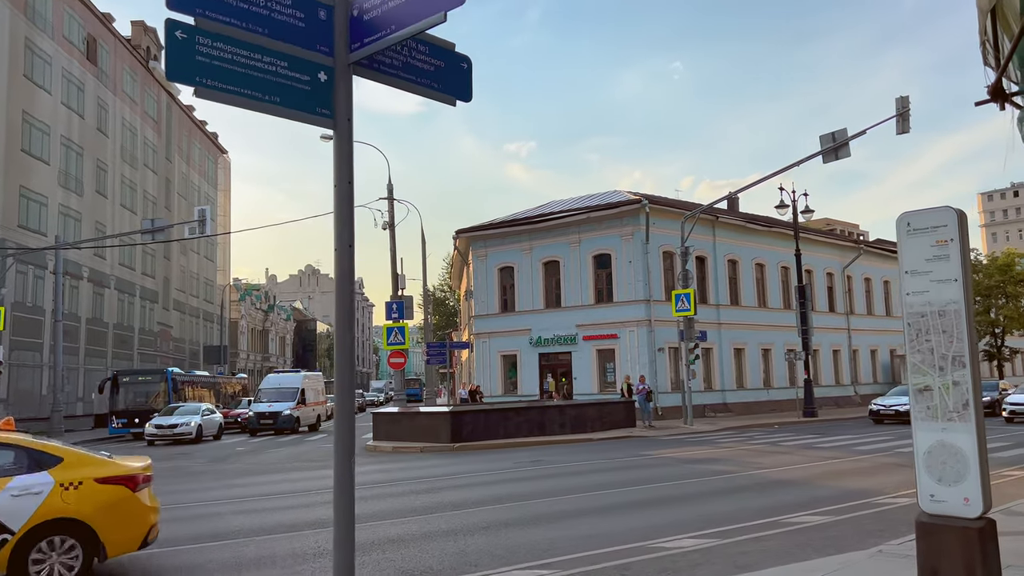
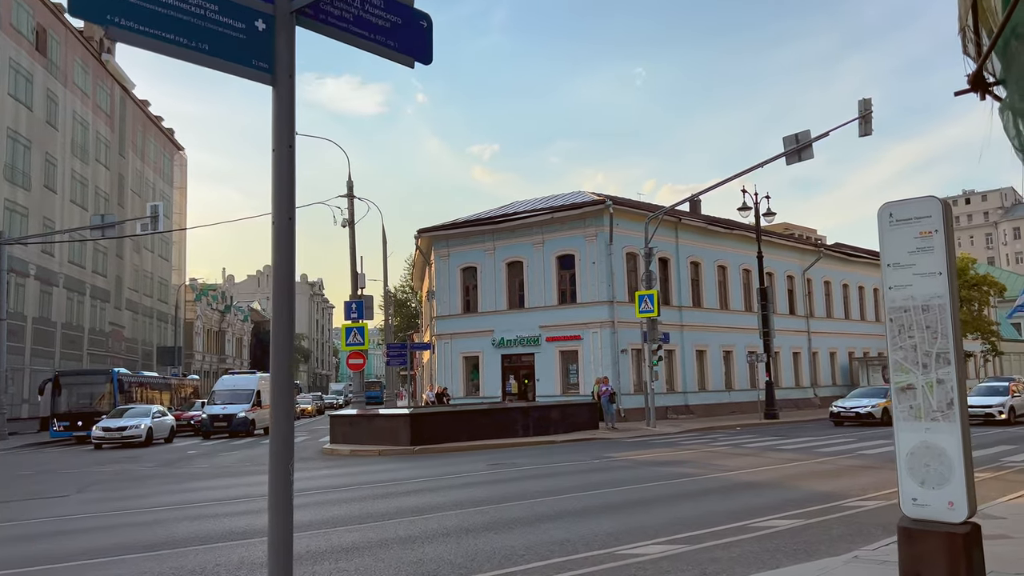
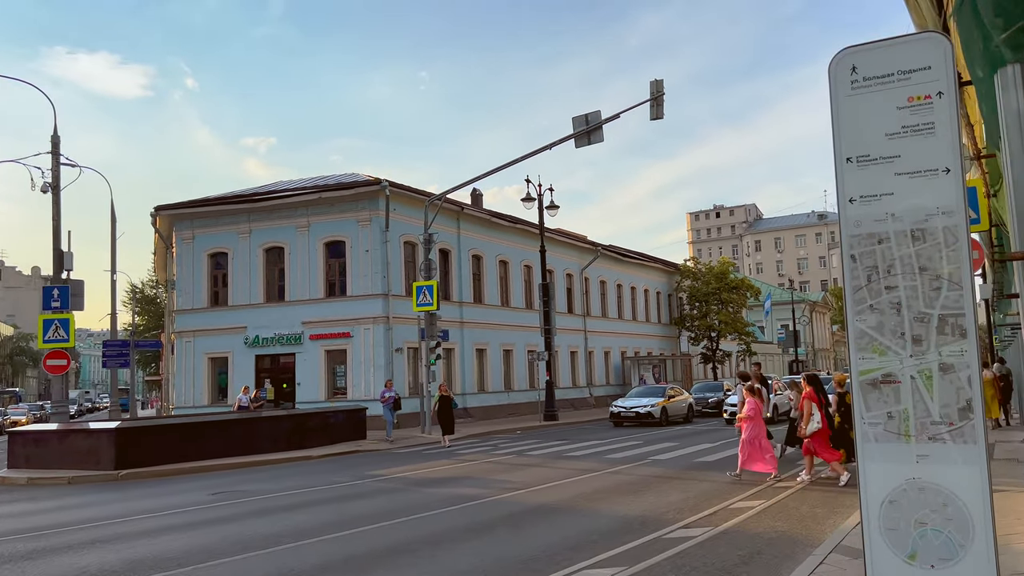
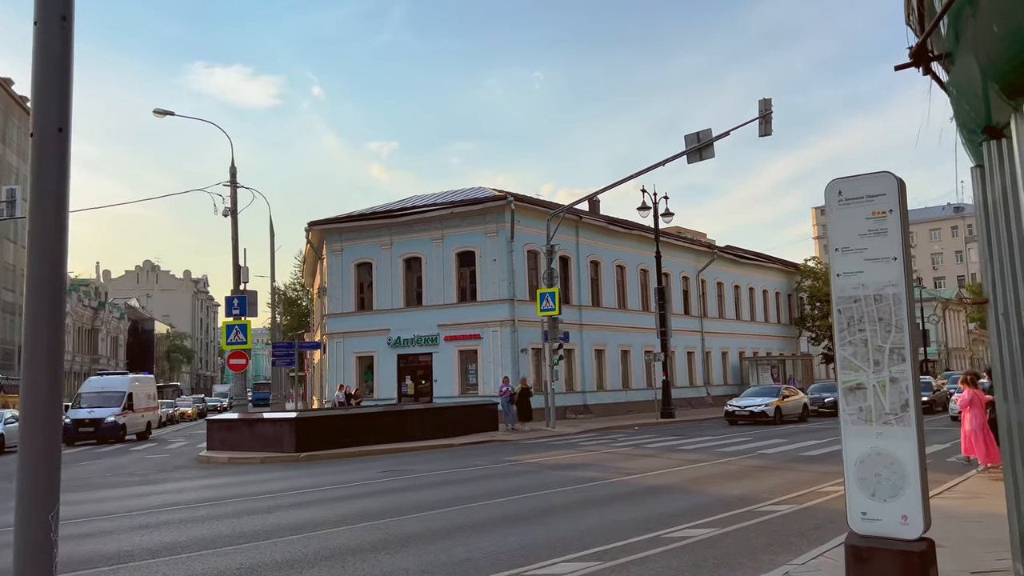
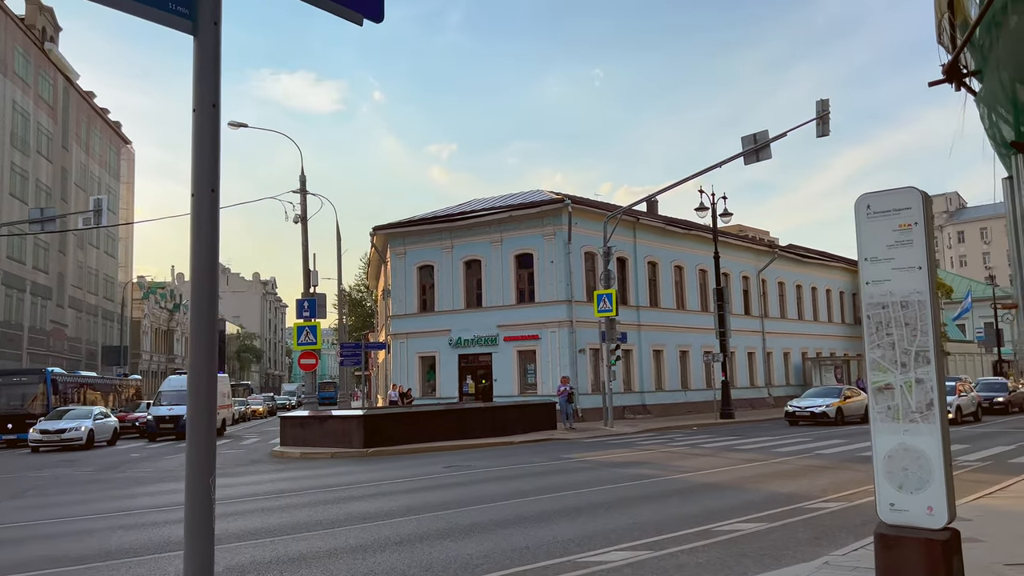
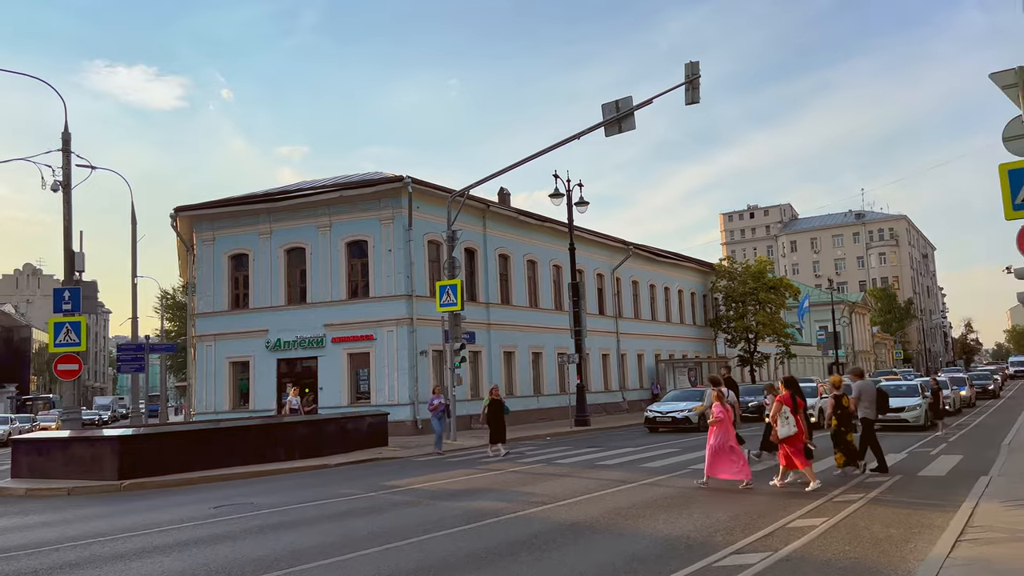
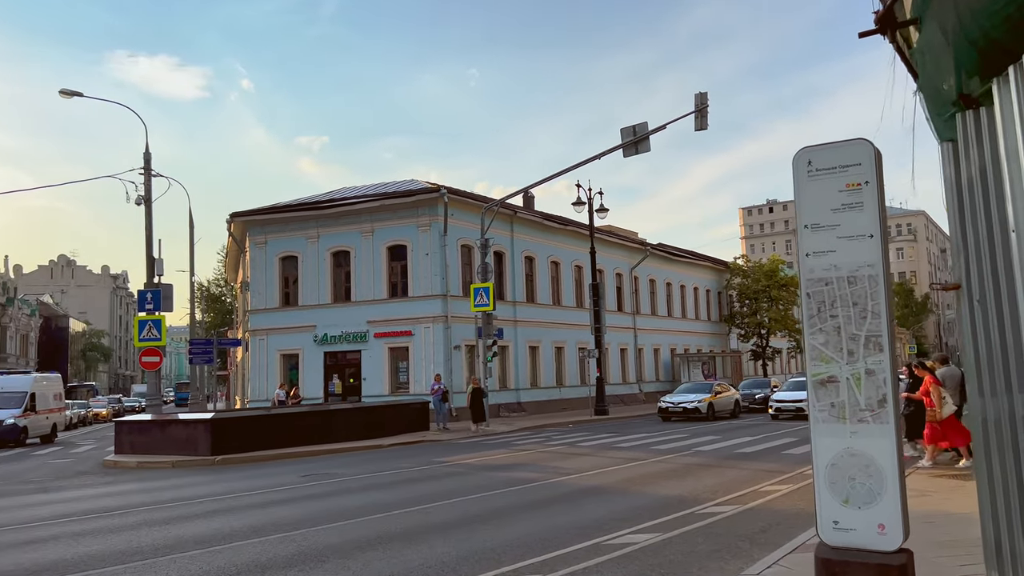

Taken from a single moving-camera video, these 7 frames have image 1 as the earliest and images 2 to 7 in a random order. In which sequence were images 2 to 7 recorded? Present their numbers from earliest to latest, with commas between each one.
2, 5, 4, 7, 3, 6
